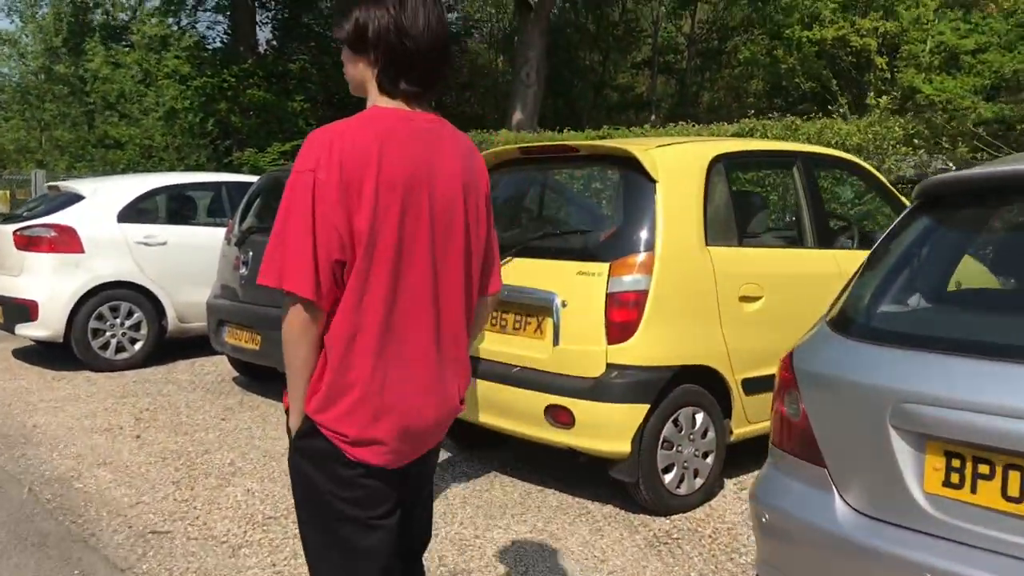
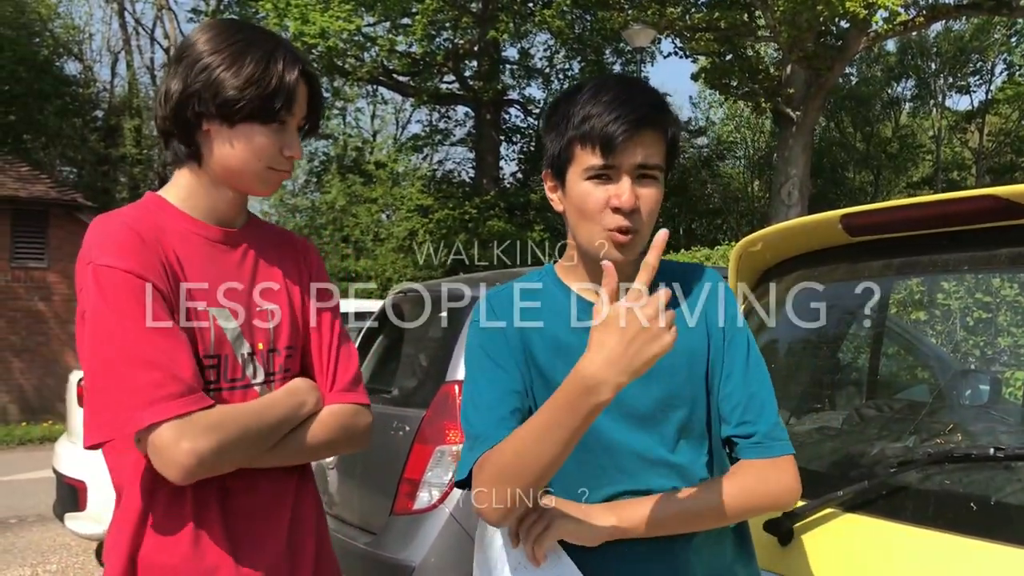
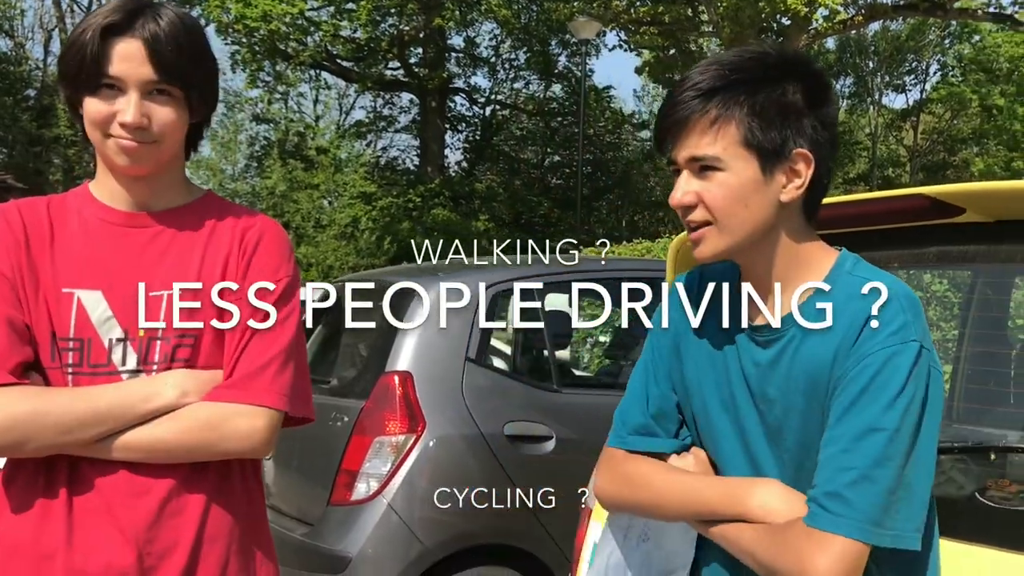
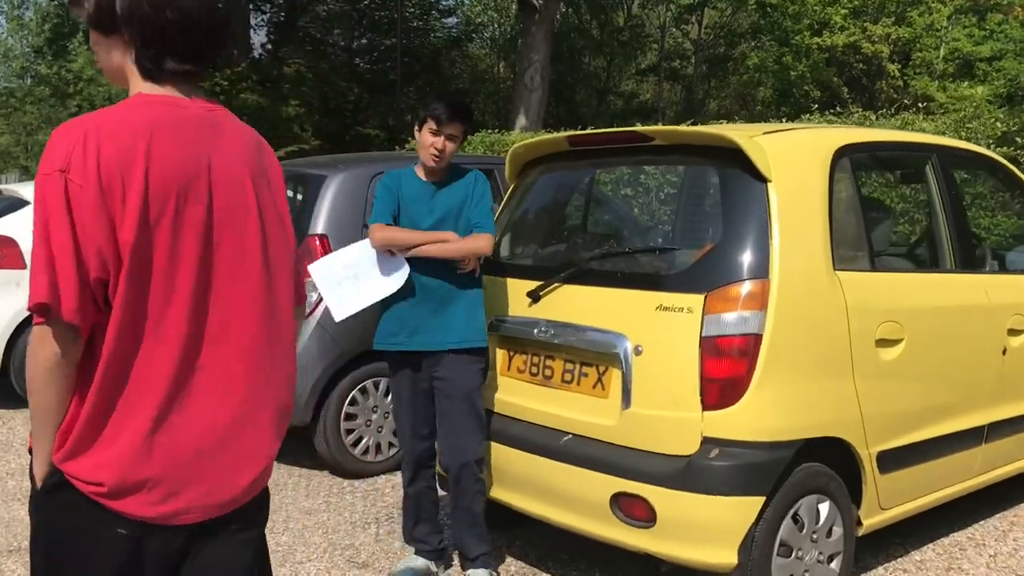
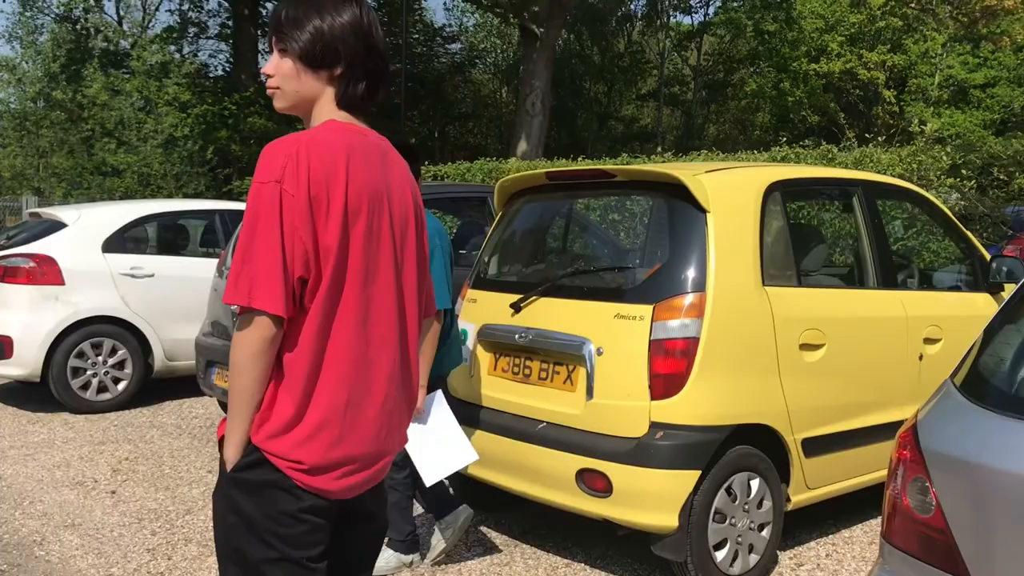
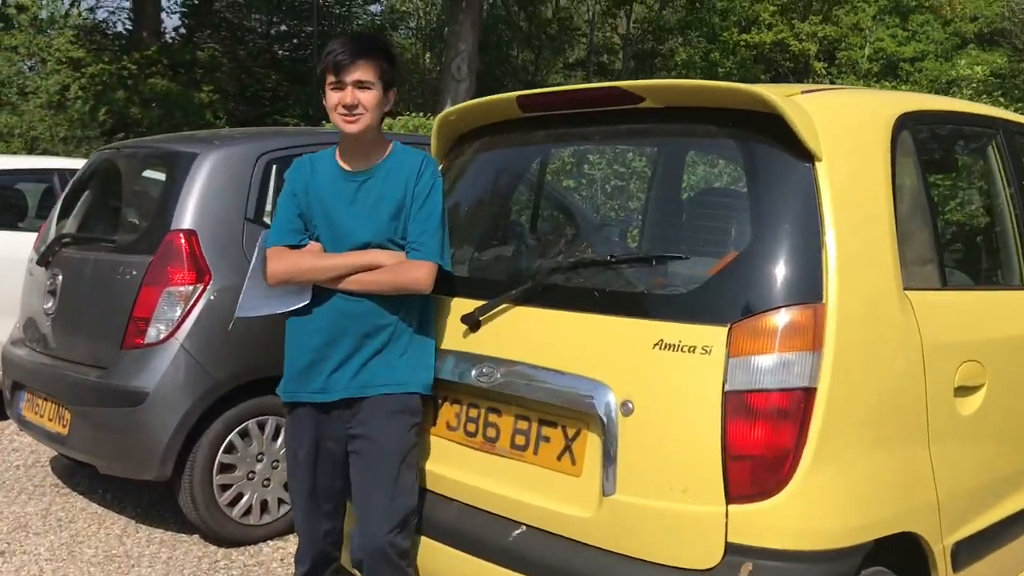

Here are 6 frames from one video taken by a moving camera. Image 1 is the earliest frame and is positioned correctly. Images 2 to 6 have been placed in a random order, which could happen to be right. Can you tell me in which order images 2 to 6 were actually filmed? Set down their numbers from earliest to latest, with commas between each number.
5, 4, 6, 2, 3
